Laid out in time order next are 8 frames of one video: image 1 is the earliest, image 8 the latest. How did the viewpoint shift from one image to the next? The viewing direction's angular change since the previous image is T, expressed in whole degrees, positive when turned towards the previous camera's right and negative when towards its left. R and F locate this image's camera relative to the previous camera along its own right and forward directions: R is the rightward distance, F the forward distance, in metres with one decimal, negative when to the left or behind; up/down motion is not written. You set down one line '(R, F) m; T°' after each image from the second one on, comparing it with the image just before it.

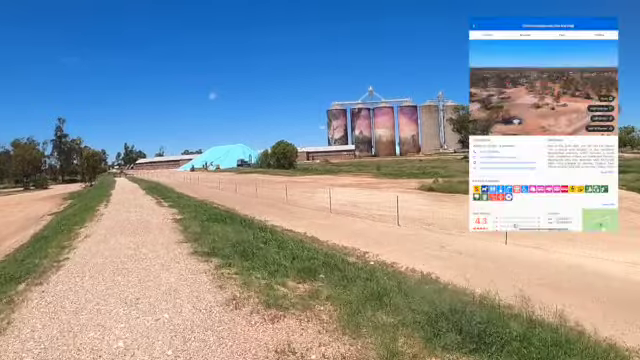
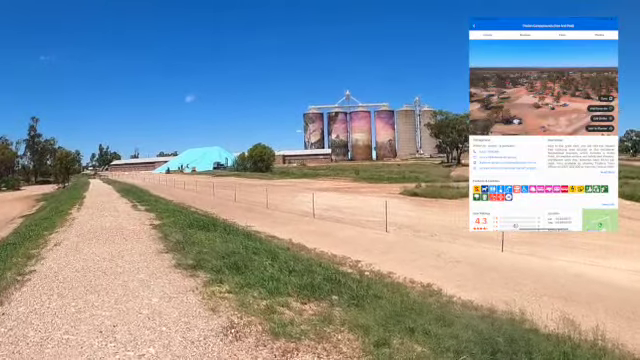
(-0.5, +1.1) m; +3°
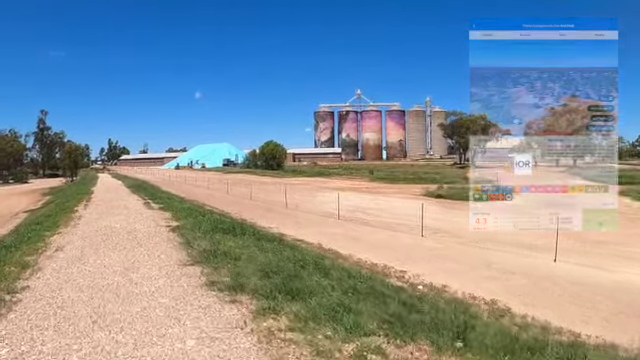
(-1.0, +2.1) m; -1°
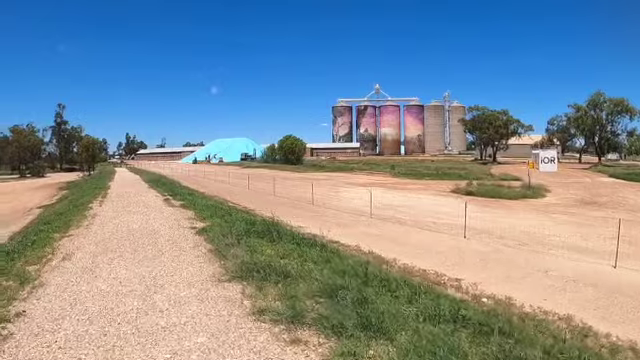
(-0.7, +1.7) m; -2°
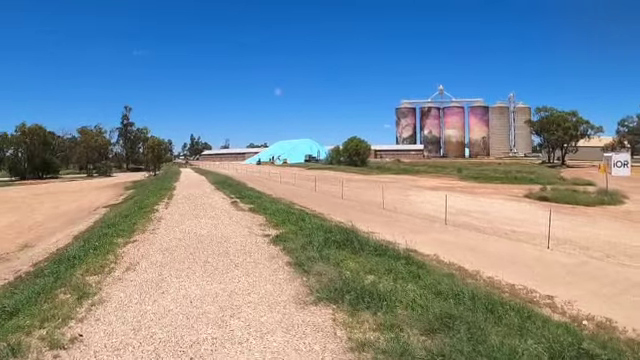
(-0.5, +1.0) m; -7°
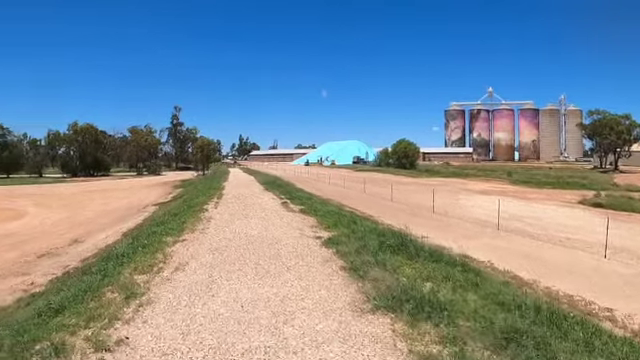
(-0.2, +0.3) m; -5°
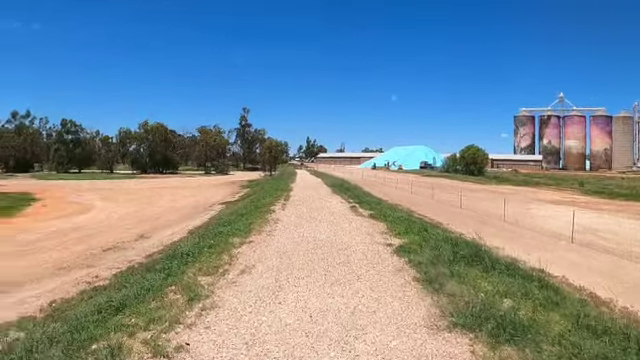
(-0.2, +0.3) m; -6°
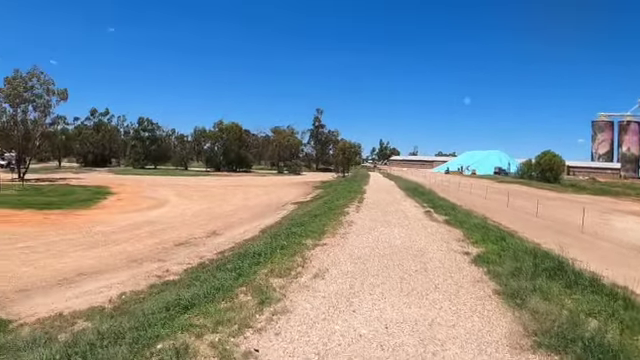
(-0.2, +0.1) m; -7°
